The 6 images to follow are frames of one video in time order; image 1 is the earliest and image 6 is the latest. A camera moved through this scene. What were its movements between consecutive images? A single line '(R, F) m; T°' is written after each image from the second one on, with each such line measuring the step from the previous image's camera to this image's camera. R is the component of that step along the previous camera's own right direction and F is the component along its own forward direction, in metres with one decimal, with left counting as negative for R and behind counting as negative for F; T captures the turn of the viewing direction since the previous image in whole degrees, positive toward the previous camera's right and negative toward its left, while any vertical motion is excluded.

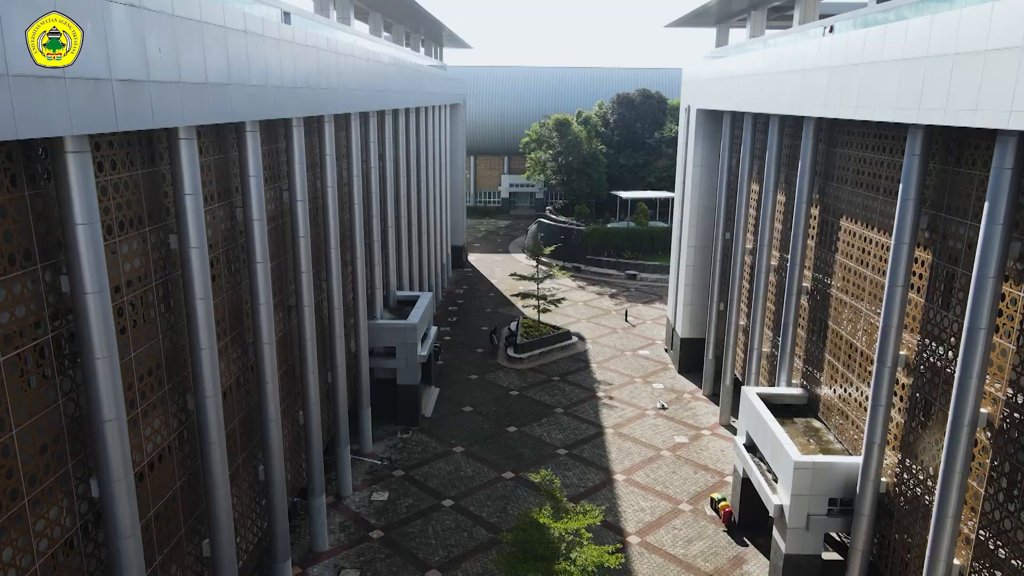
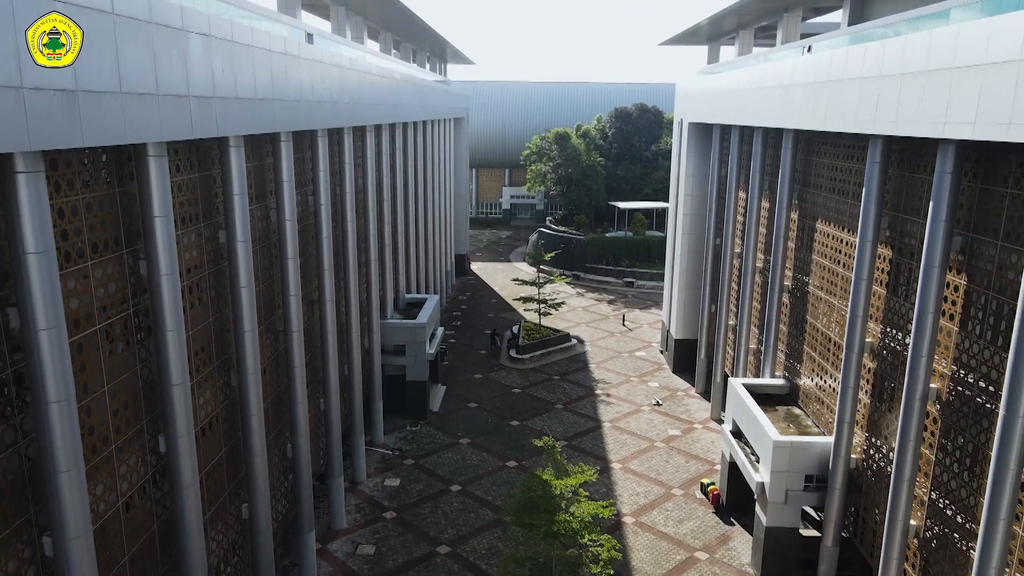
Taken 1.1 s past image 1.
(-0.1, -1.5) m; 0°
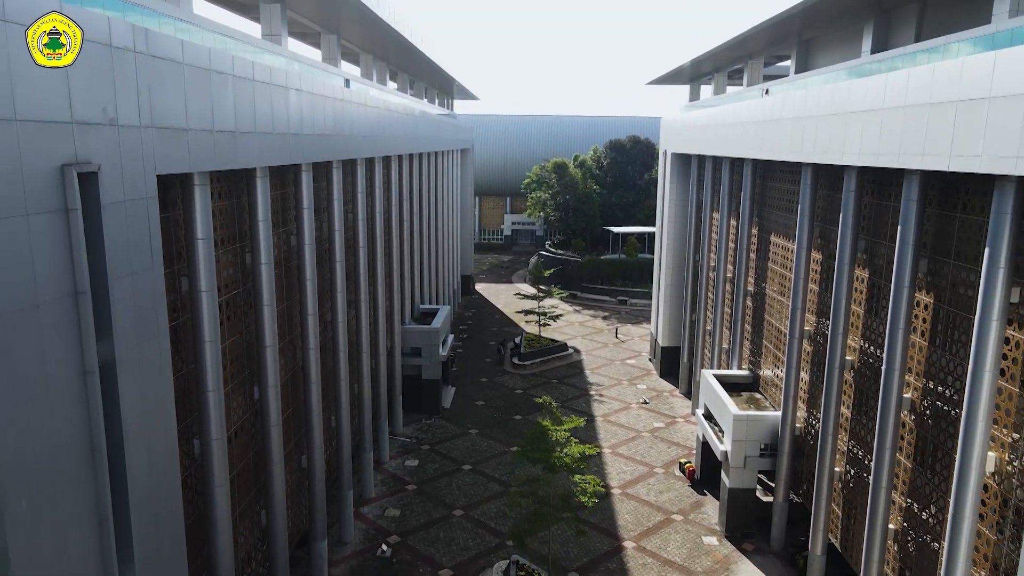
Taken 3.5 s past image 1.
(-0.1, -3.4) m; 0°
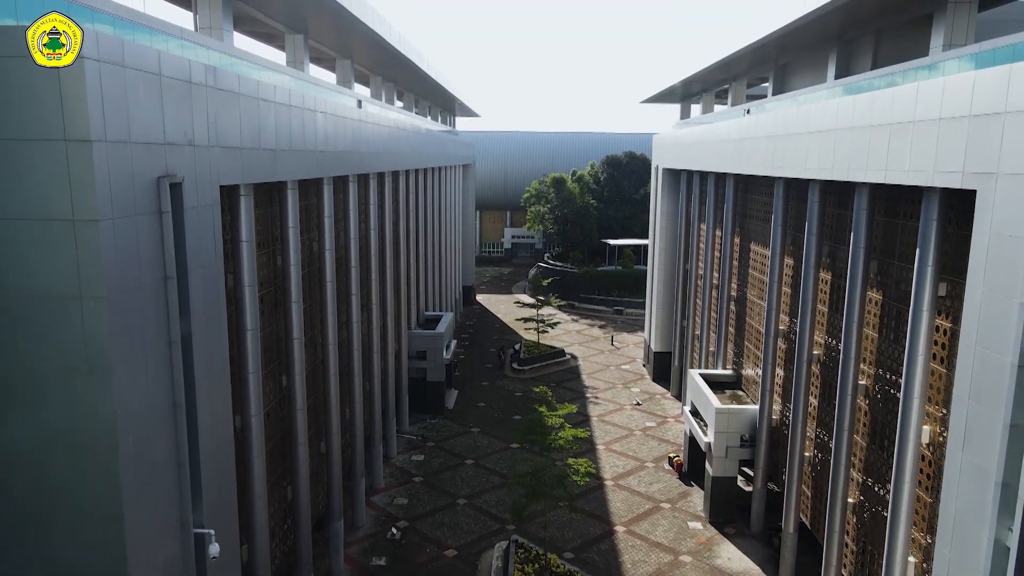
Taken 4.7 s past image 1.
(0.0, -1.7) m; 0°
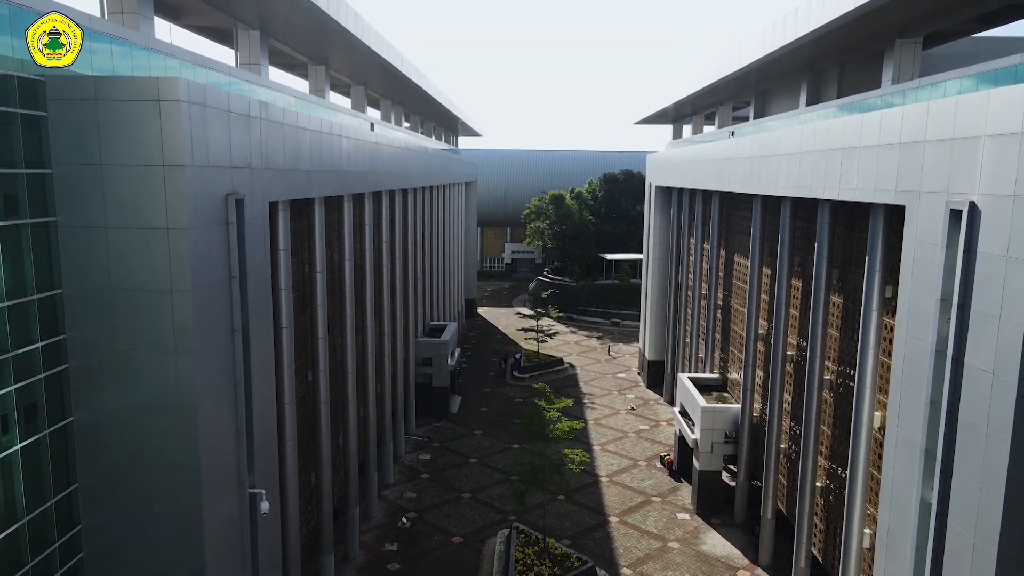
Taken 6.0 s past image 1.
(0.0, -1.8) m; 0°
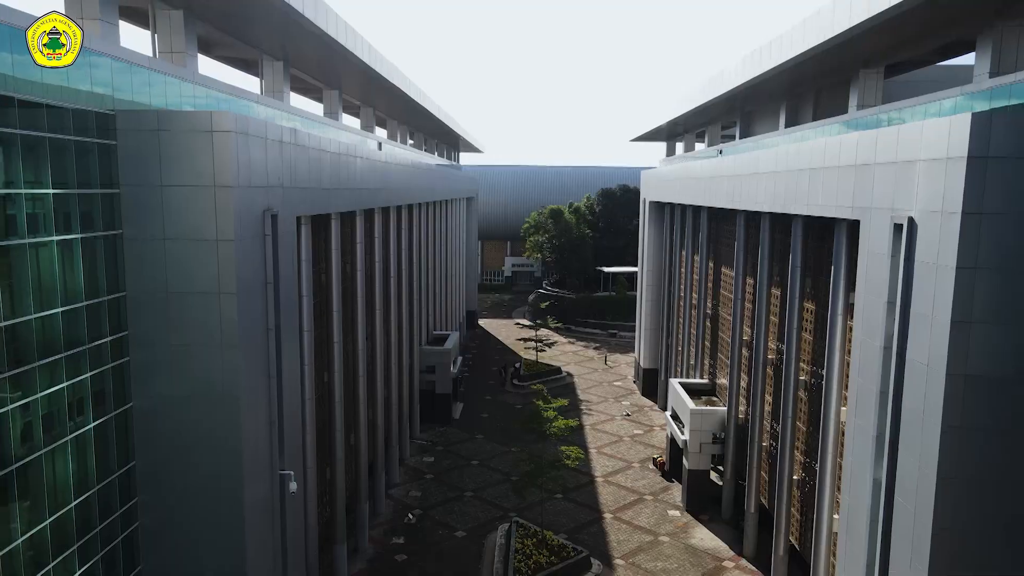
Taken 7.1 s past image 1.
(0.0, -1.5) m; 0°
